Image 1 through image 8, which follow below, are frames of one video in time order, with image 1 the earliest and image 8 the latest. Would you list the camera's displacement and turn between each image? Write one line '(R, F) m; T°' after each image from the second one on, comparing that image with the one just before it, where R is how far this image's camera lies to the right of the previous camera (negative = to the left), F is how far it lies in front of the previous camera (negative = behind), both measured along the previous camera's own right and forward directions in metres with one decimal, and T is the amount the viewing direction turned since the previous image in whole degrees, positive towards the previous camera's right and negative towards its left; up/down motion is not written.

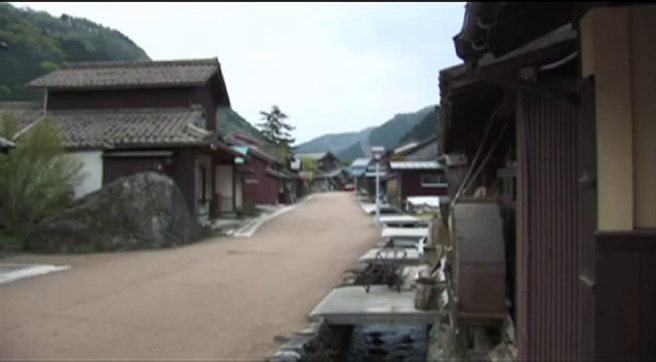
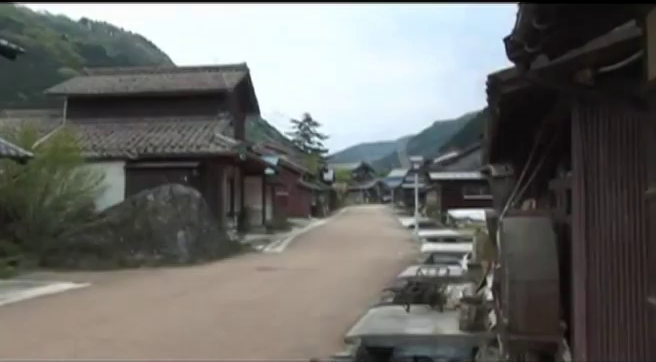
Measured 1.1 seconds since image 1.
(-0.1, +0.5) m; -2°
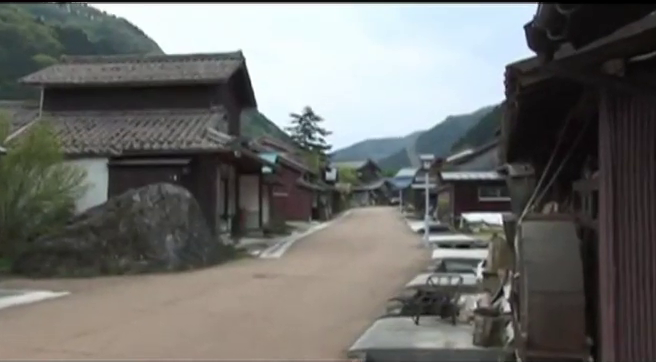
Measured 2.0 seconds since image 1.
(0.0, +0.6) m; 0°
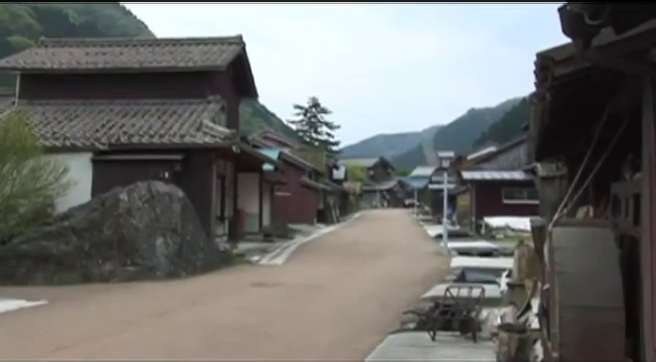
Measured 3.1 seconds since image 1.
(0.0, +0.7) m; -1°
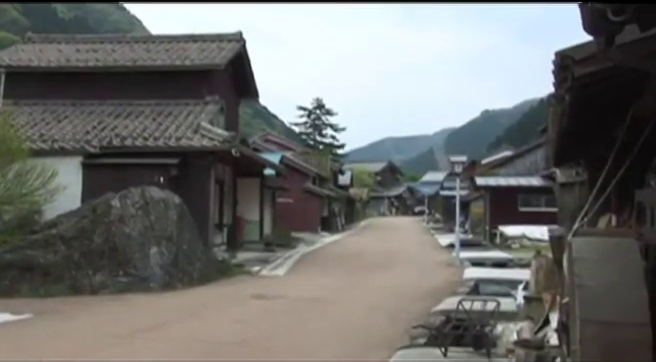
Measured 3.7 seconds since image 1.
(-0.1, +0.4) m; 0°
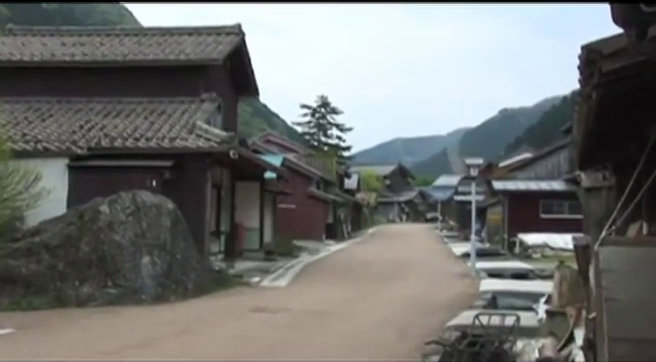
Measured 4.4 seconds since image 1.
(0.0, +0.4) m; 0°
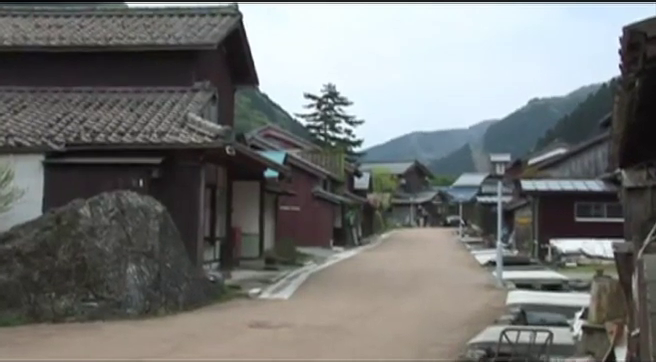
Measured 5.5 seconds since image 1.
(0.0, +0.6) m; 0°
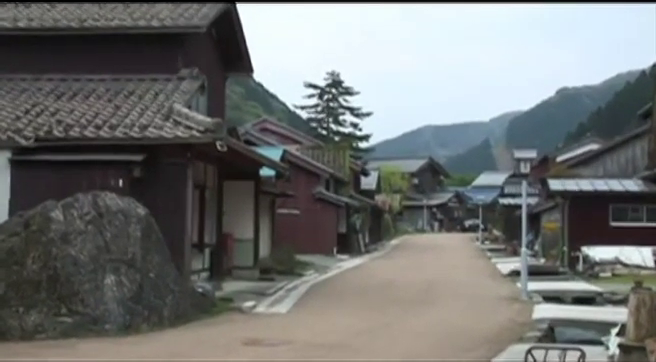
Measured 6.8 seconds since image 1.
(0.0, +0.5) m; 0°
